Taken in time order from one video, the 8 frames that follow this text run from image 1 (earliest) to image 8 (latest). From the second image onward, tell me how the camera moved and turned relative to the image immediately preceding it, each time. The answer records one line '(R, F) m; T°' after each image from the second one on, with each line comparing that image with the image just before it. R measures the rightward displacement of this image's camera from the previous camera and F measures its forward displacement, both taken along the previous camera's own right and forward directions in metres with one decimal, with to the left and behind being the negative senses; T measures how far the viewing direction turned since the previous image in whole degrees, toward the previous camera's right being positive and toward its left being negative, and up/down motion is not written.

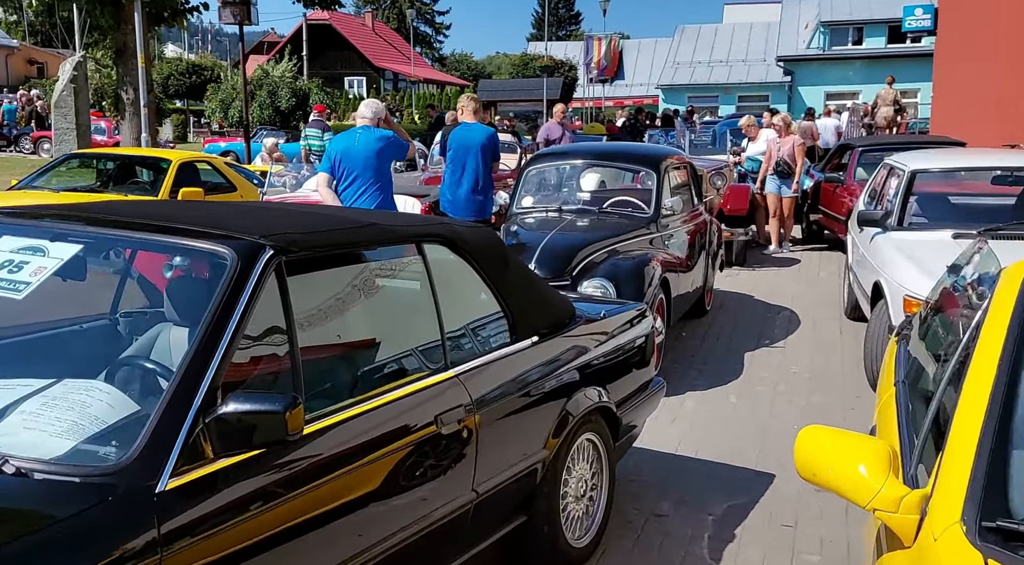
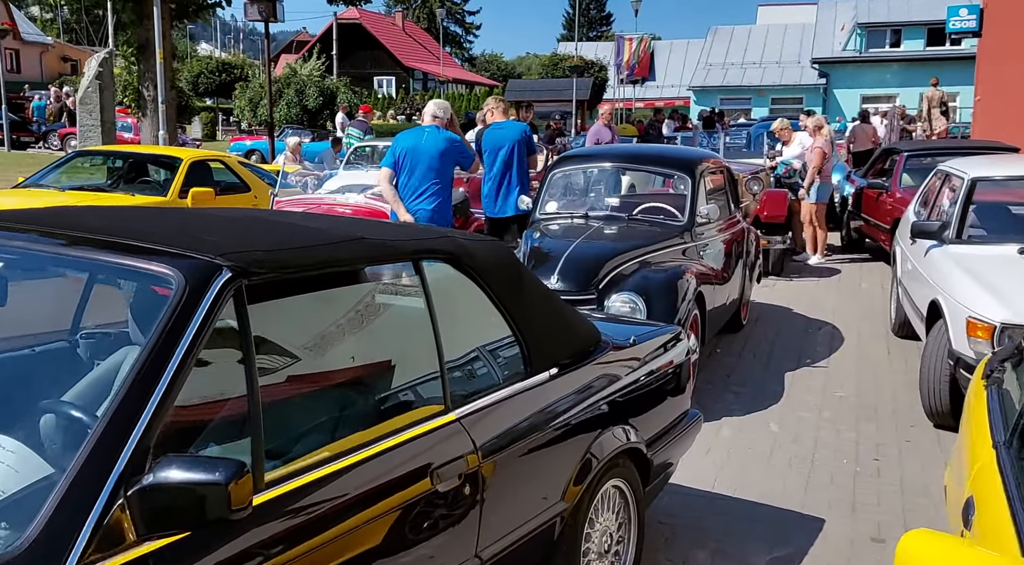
(0.0, +0.5) m; -2°
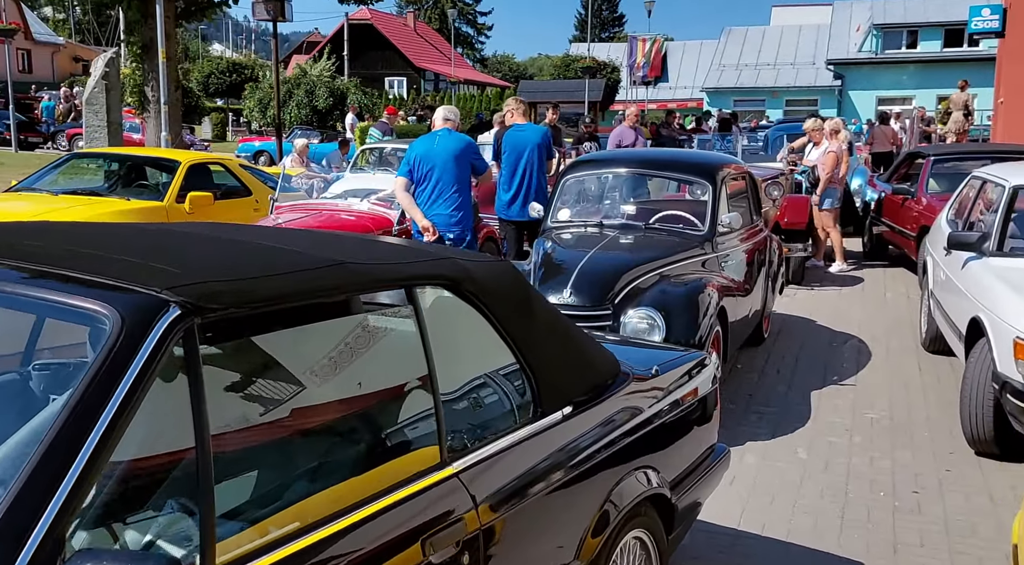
(0.0, +0.4) m; -1°
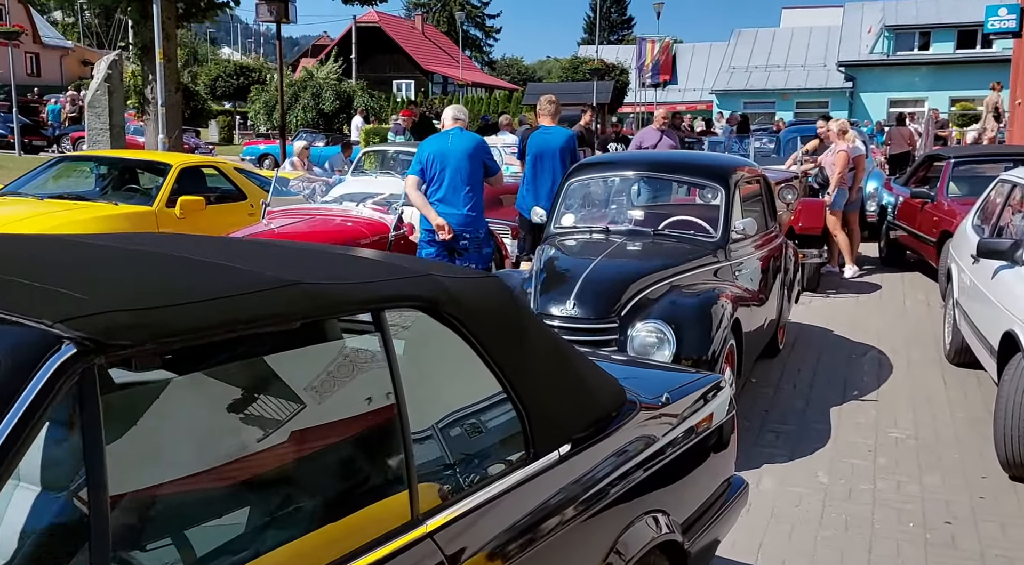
(+0.1, +0.3) m; -1°
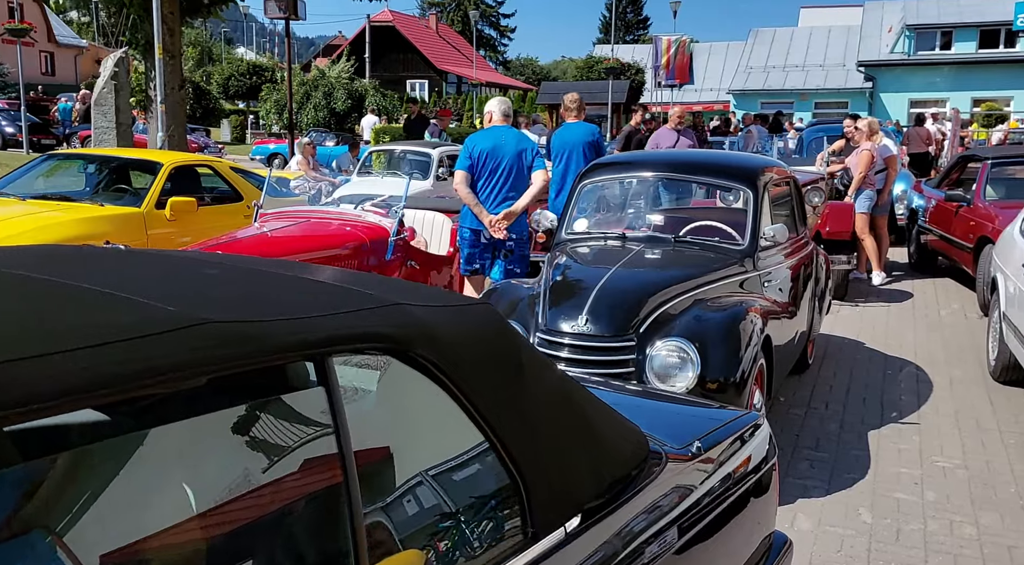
(0.0, +0.5) m; -1°
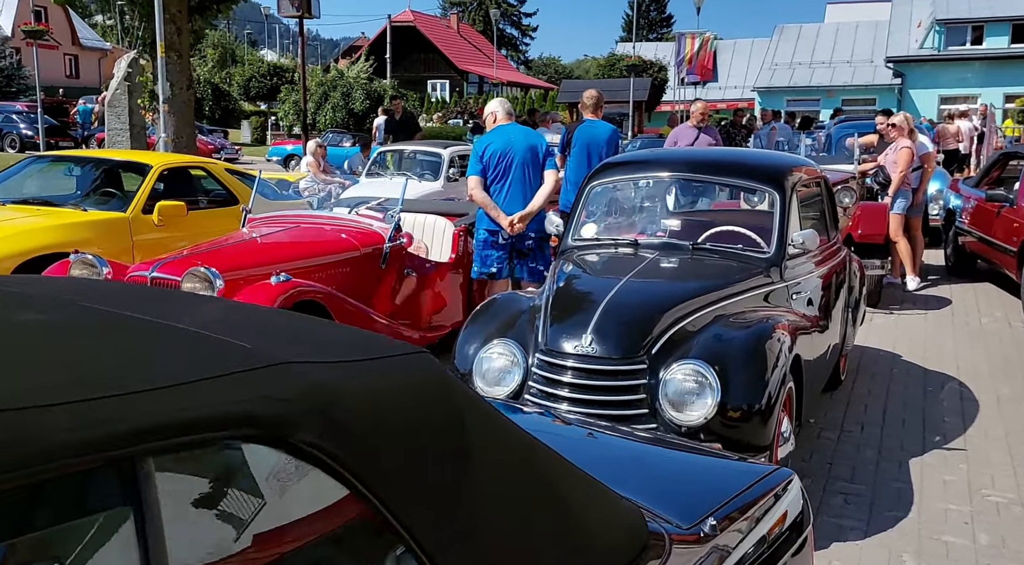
(+0.1, +0.5) m; -2°
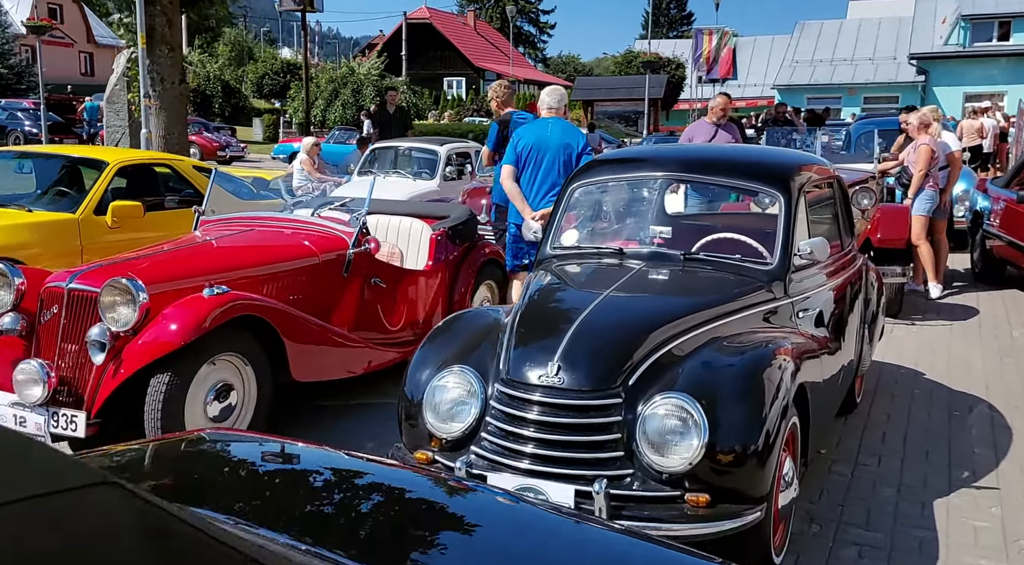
(+0.3, +0.6) m; -1°
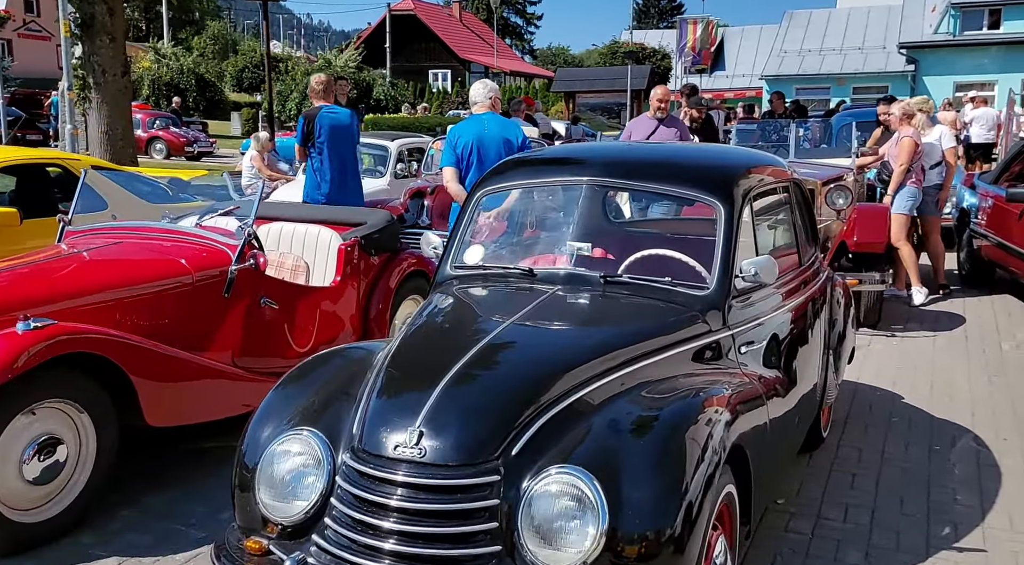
(+0.4, +0.7) m; 0°
